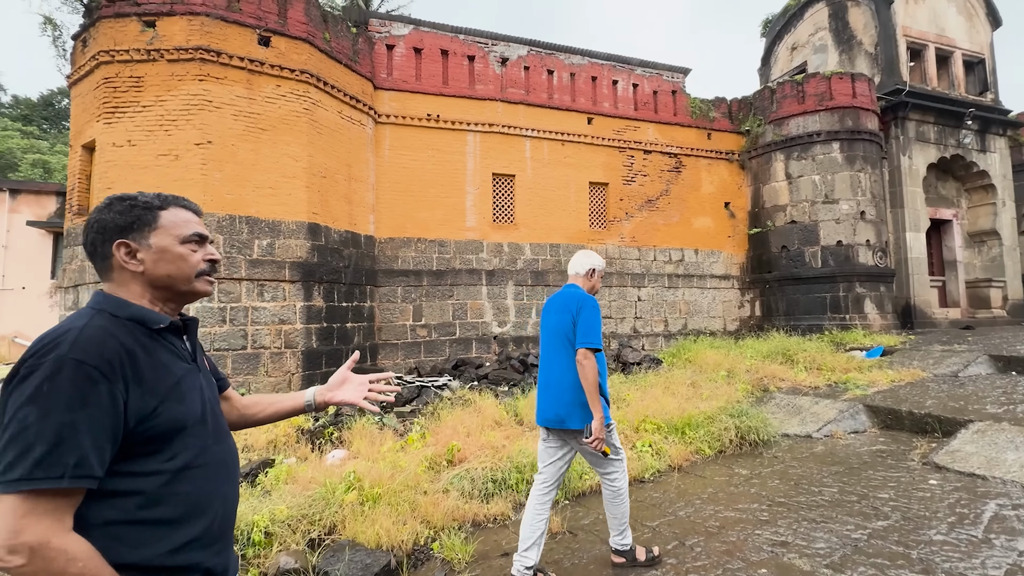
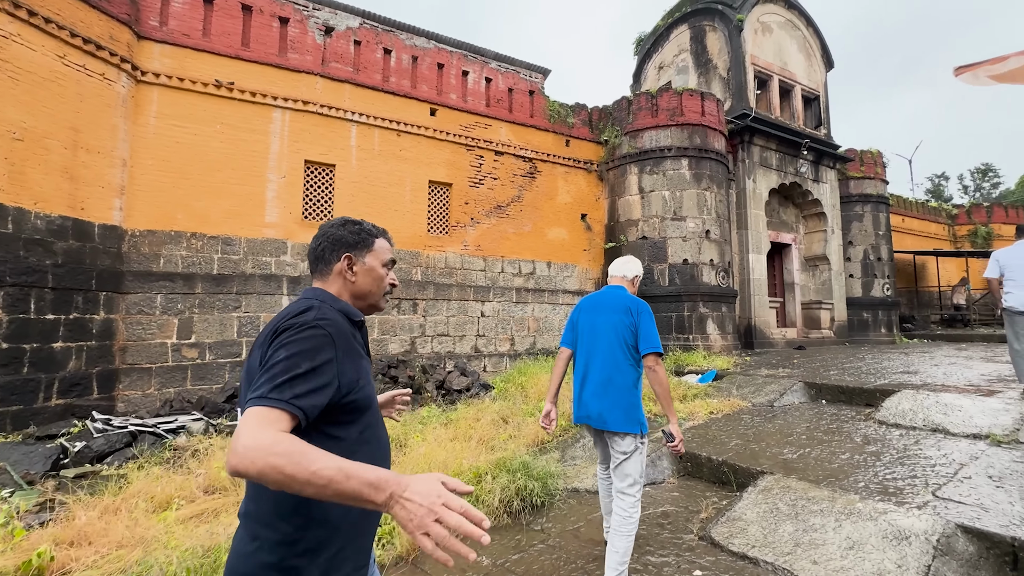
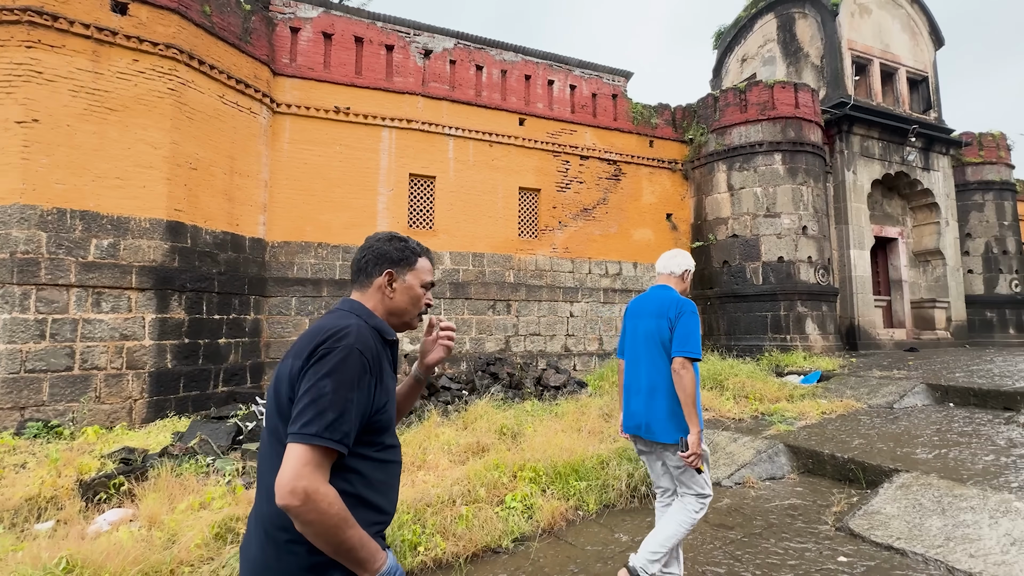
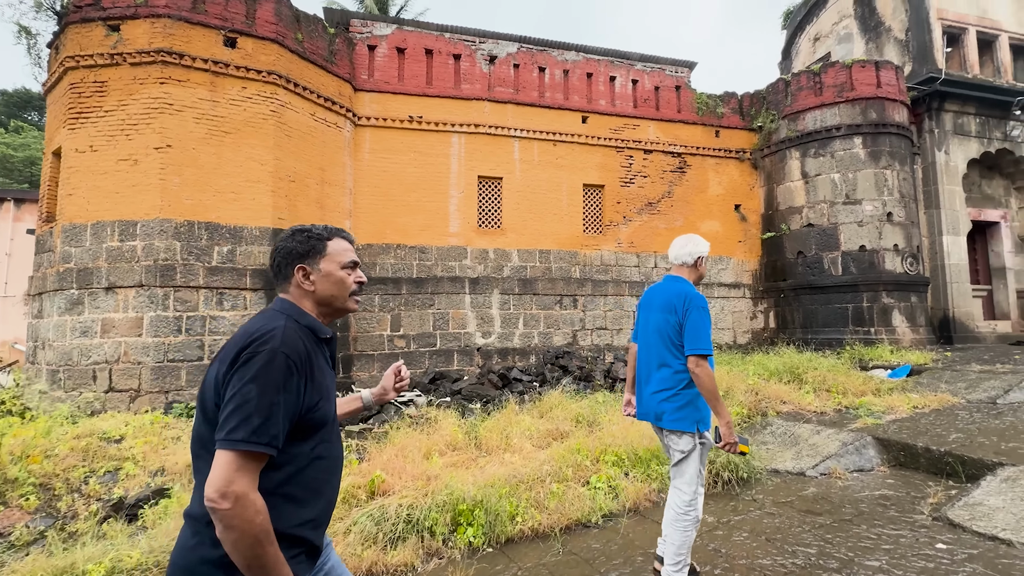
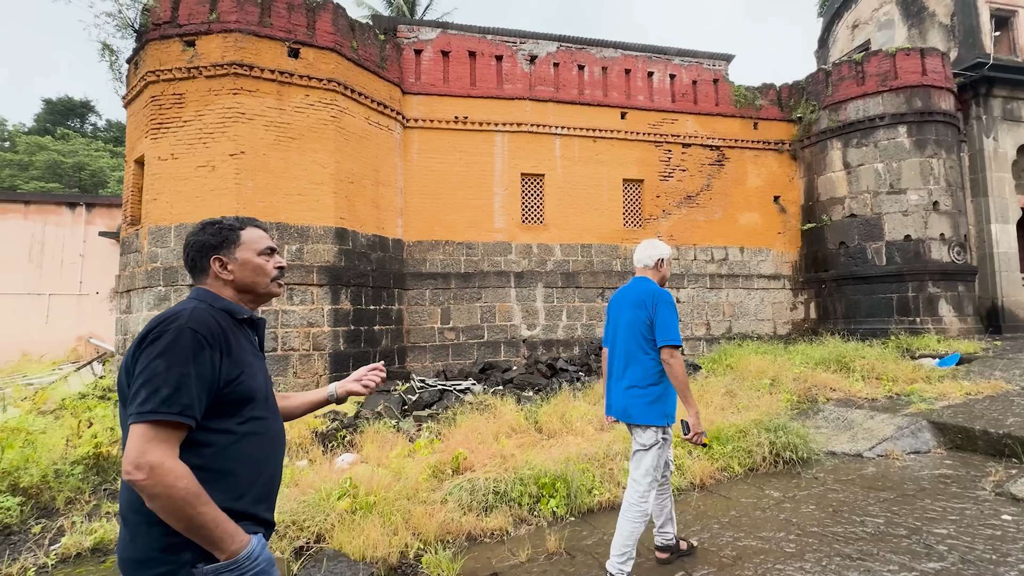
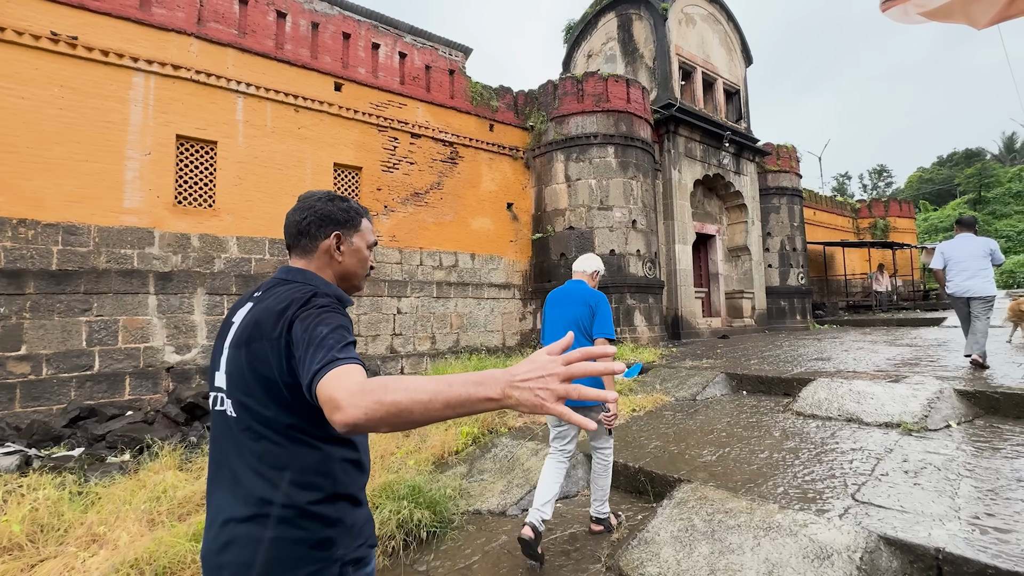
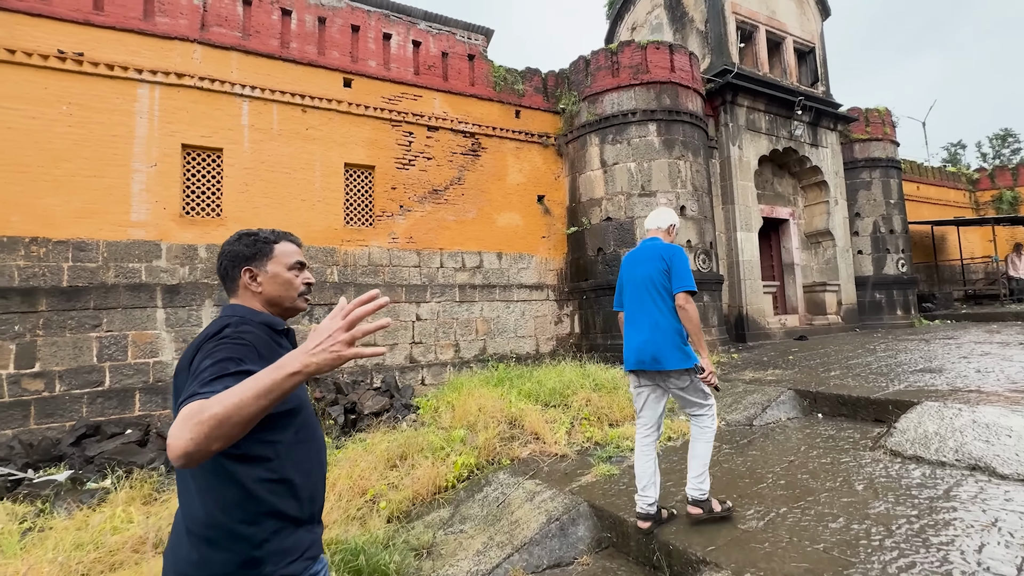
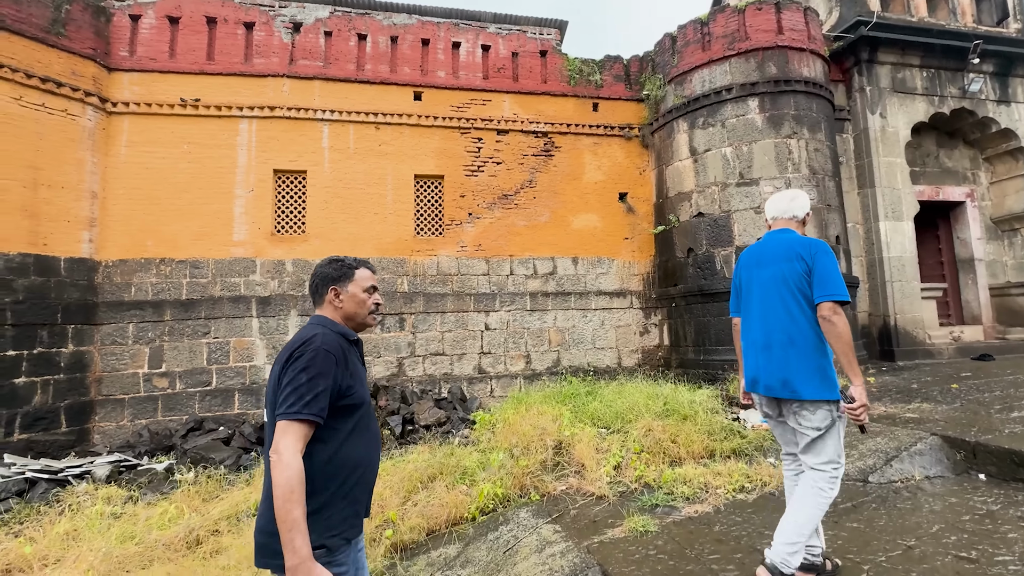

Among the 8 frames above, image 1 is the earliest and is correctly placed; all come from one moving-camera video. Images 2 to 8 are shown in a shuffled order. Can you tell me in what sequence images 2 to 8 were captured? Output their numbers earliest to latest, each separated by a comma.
5, 4, 3, 2, 6, 7, 8
